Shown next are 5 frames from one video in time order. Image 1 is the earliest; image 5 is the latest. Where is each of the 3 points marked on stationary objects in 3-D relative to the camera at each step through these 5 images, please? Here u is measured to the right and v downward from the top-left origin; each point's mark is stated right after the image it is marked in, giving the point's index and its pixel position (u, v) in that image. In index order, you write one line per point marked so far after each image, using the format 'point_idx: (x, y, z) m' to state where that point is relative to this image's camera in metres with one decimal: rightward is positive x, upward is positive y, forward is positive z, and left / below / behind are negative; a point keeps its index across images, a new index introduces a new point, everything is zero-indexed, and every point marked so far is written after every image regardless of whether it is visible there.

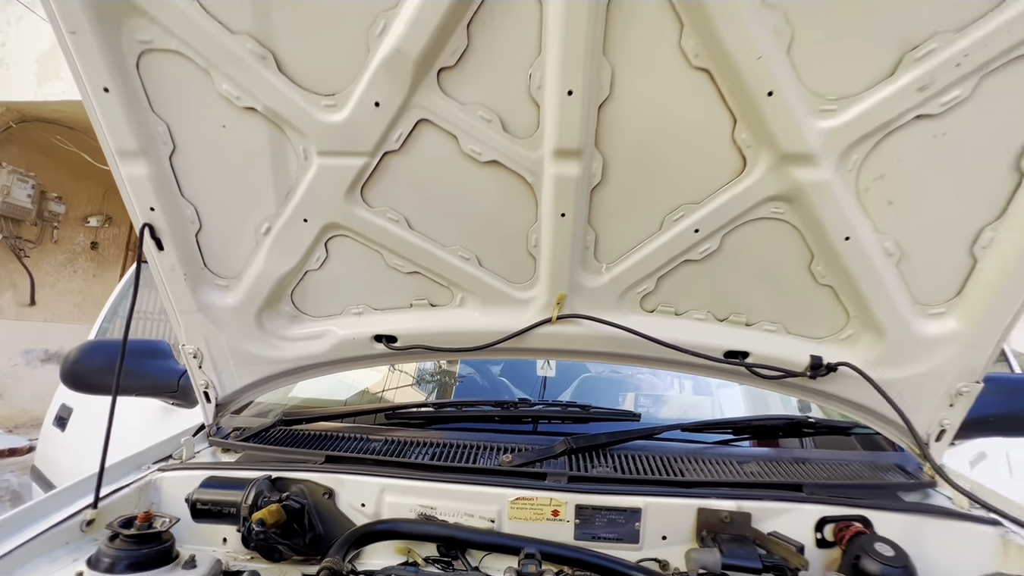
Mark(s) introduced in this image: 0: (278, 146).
0: (-0.5, +0.3, +0.9) m
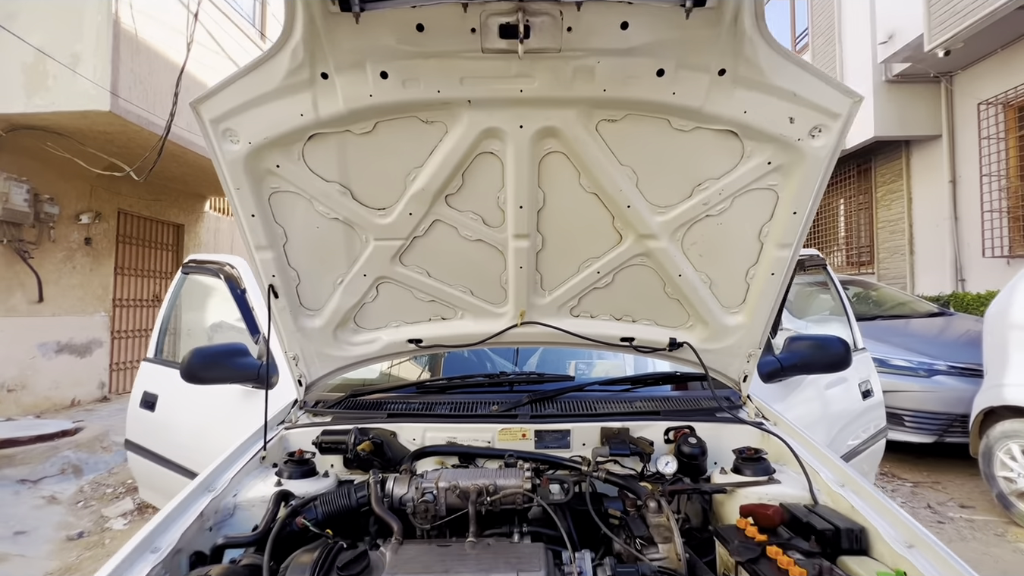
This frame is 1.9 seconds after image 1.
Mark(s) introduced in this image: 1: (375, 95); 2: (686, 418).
0: (-0.5, +0.2, +1.5) m
1: (-0.4, +0.5, +1.2) m
2: (+0.6, -0.5, +1.7) m
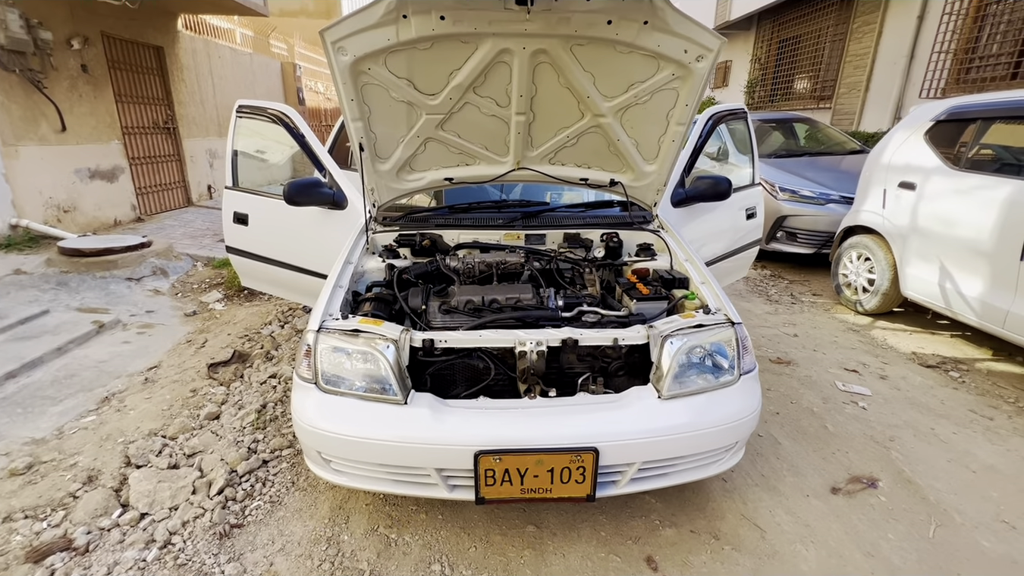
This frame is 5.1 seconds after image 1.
0: (-0.5, +0.9, +2.4) m
1: (-0.3, +1.1, +2.0) m
2: (+0.6, +0.4, +2.8) m
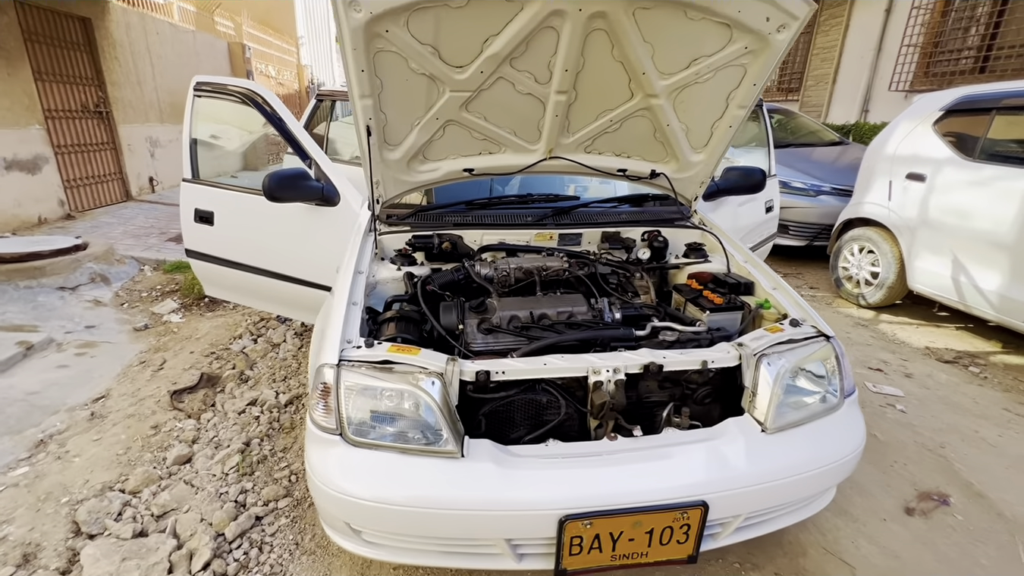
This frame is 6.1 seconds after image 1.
0: (-0.3, +0.8, +2.0) m
1: (-0.1, +1.0, +1.6) m
2: (+0.8, +0.3, +2.5) m
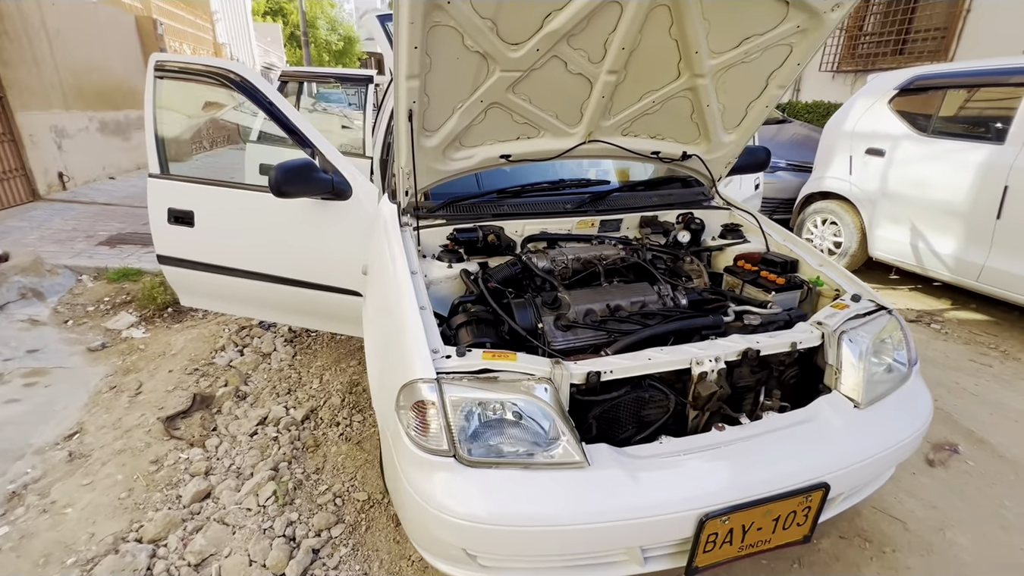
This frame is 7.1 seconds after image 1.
0: (-0.1, +0.8, +1.8) m
1: (+0.1, +1.0, +1.4) m
2: (+0.9, +0.4, +2.5) m
